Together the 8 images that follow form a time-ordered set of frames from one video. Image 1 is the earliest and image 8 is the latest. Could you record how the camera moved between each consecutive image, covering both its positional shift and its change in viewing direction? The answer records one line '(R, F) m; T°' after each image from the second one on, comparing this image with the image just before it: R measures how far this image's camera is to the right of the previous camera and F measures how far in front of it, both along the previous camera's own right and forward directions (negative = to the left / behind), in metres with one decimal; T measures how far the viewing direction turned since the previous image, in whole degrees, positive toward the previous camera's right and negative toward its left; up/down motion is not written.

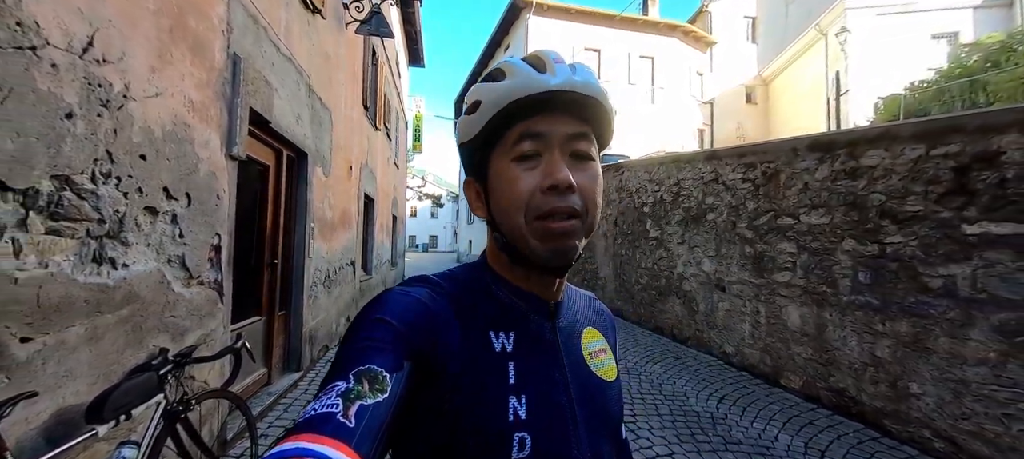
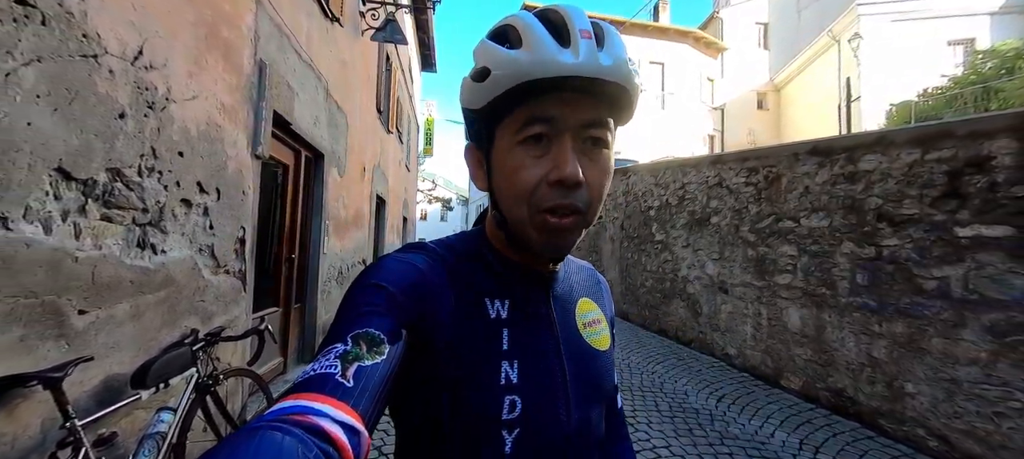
(0.0, -0.2) m; -1°
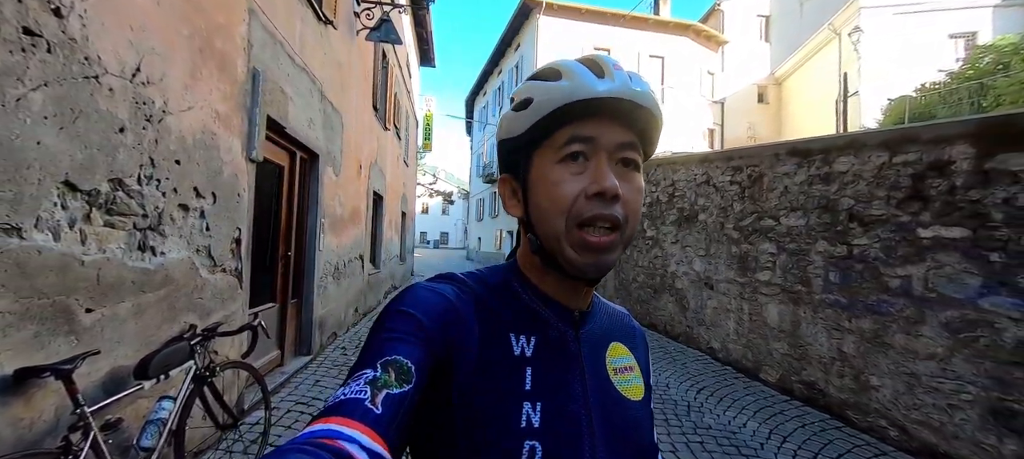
(+0.2, -0.1) m; 0°
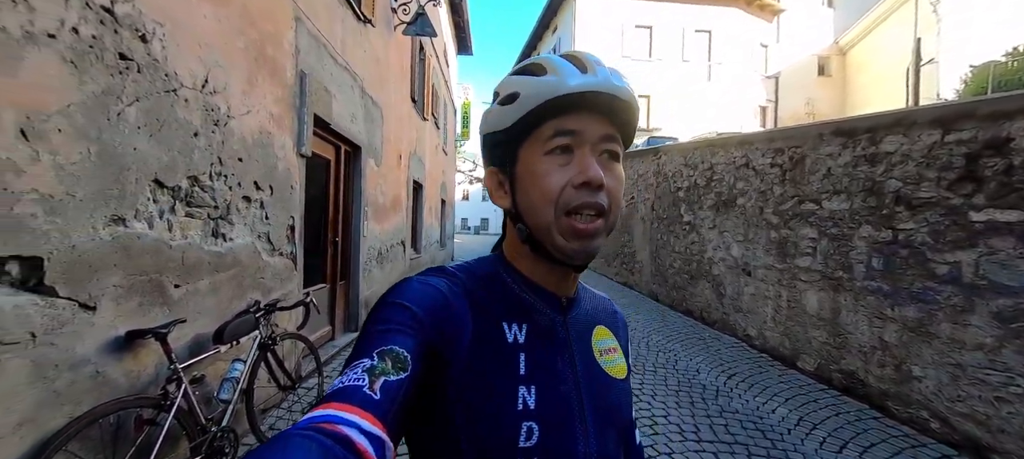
(+0.1, -0.2) m; -6°
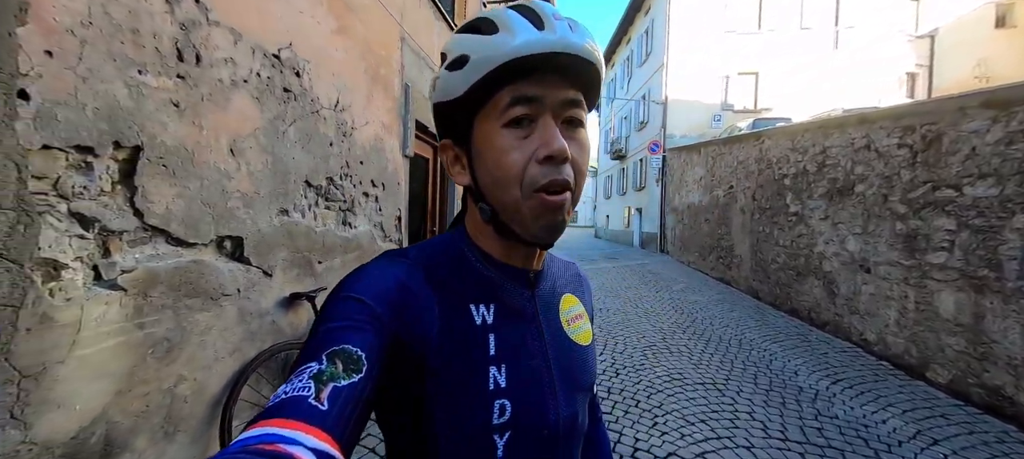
(+0.1, -0.3) m; -13°
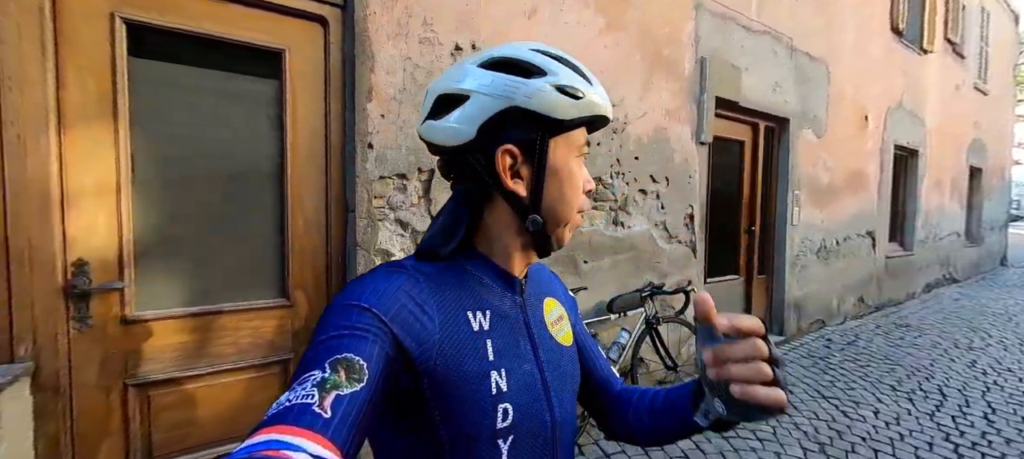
(+0.4, +0.6) m; -49°
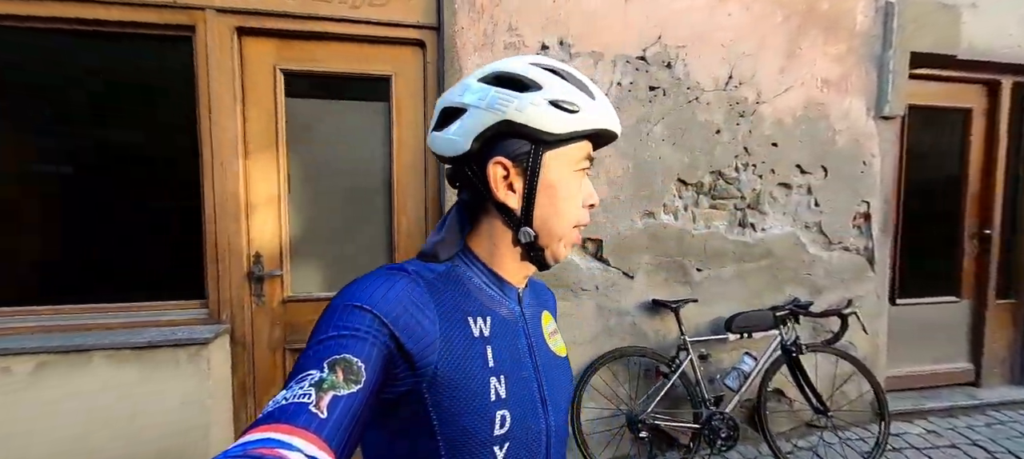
(+0.3, +0.1) m; -21°
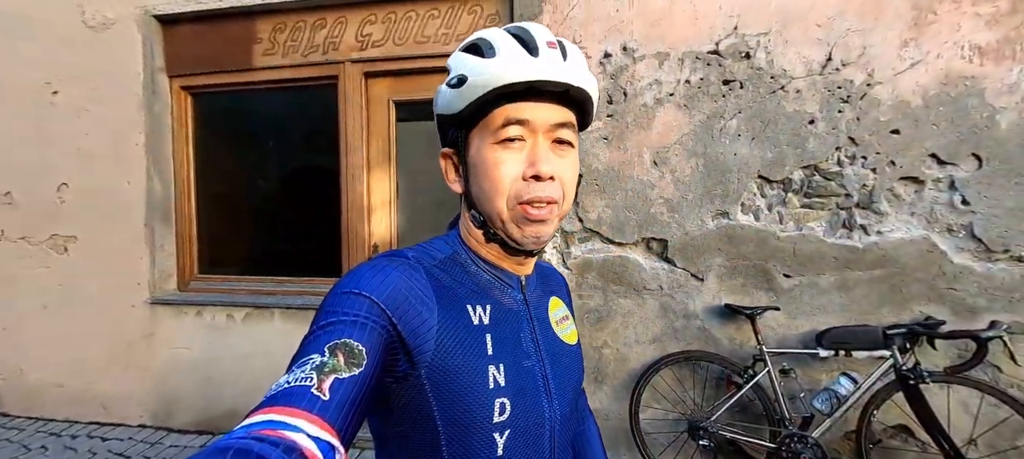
(+0.4, -0.2) m; -18°
